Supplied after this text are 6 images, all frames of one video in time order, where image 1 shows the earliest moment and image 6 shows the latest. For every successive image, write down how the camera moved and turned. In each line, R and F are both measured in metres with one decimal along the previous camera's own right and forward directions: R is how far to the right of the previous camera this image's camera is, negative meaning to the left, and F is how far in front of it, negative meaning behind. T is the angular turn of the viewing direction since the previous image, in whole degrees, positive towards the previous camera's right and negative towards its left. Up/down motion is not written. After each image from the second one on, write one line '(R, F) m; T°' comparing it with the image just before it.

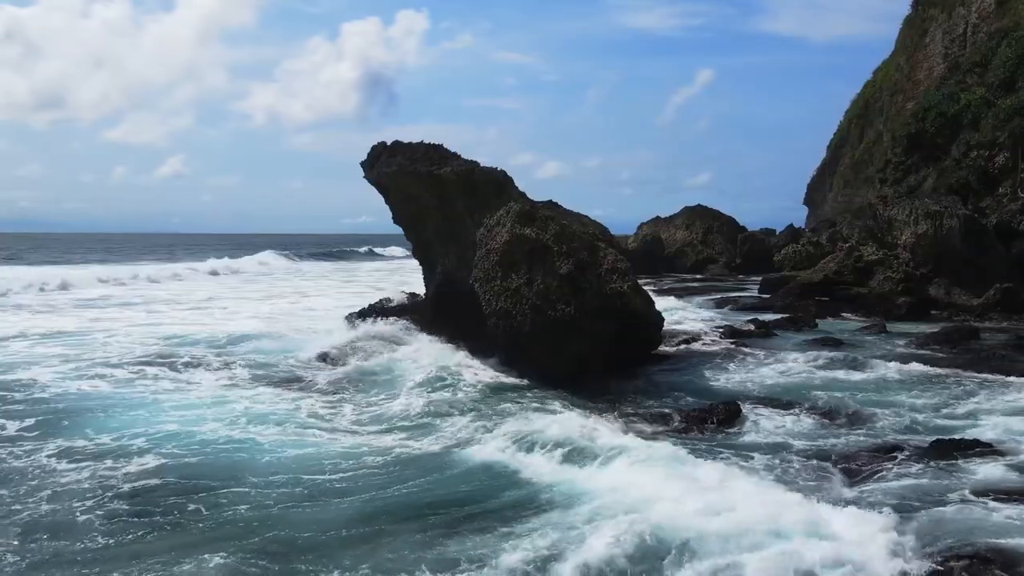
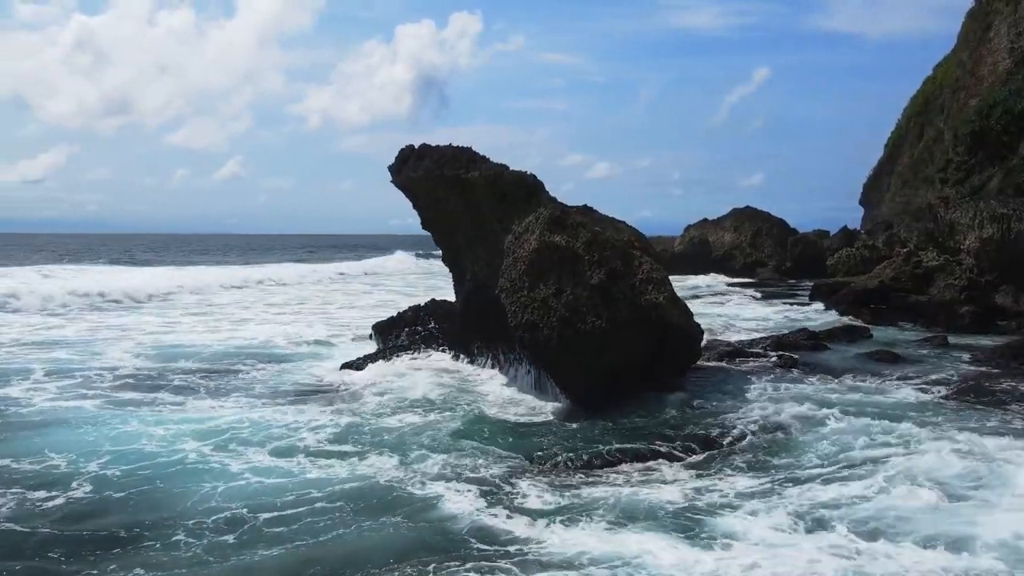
(+0.3, +0.7) m; -4°
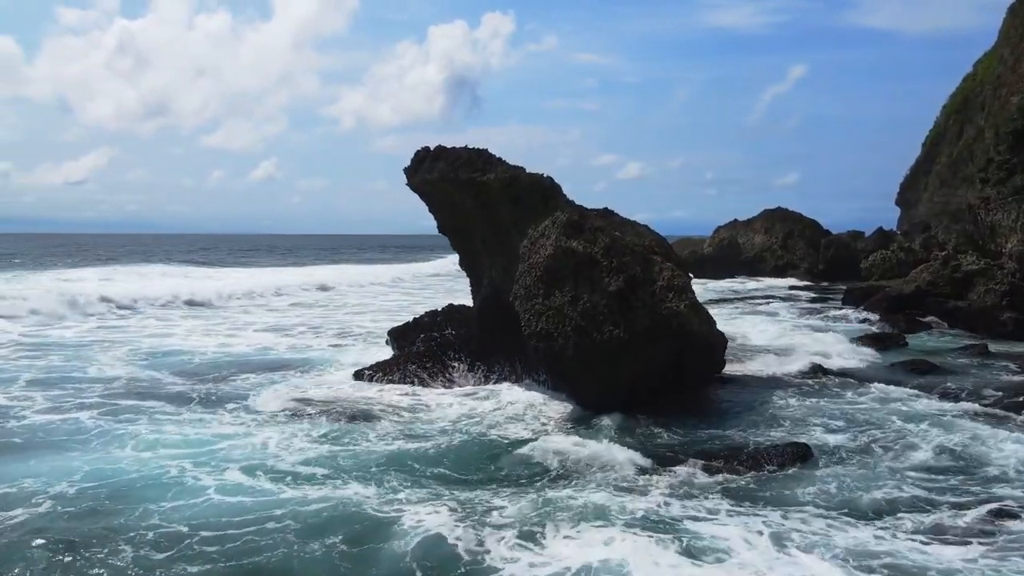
(+0.2, +0.5) m; -2°
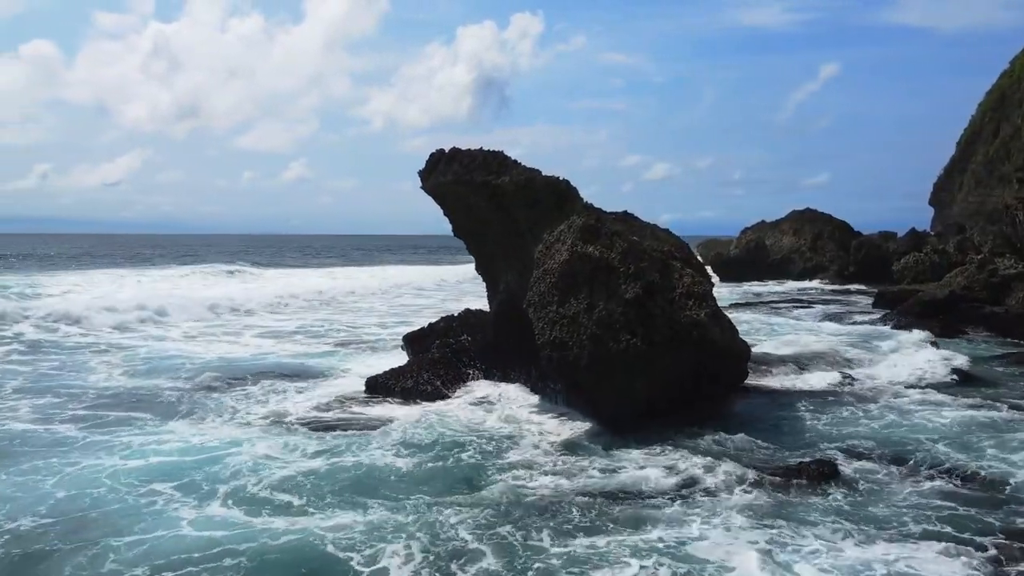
(+0.2, +0.4) m; -2°
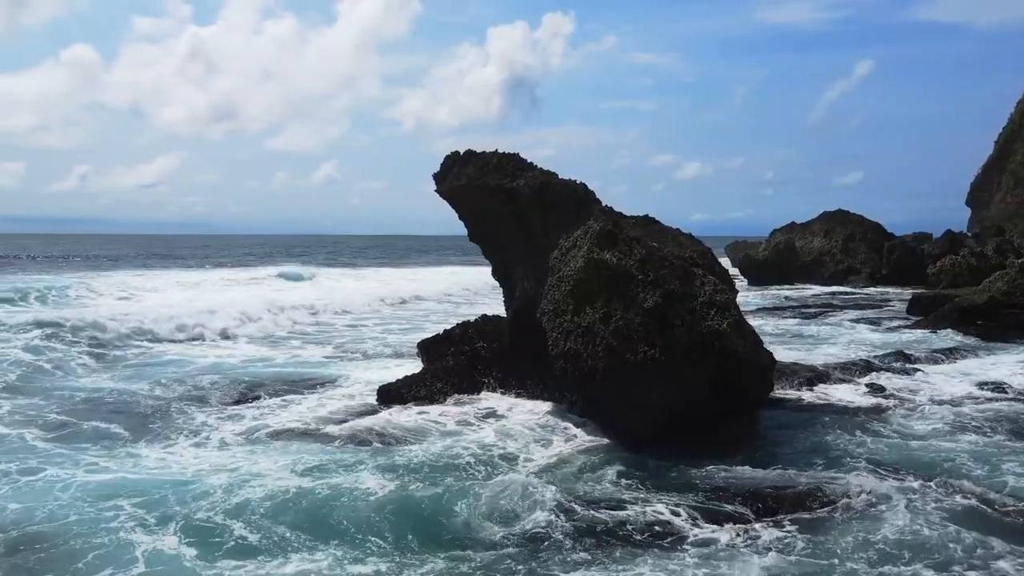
(+0.2, +0.5) m; -2°
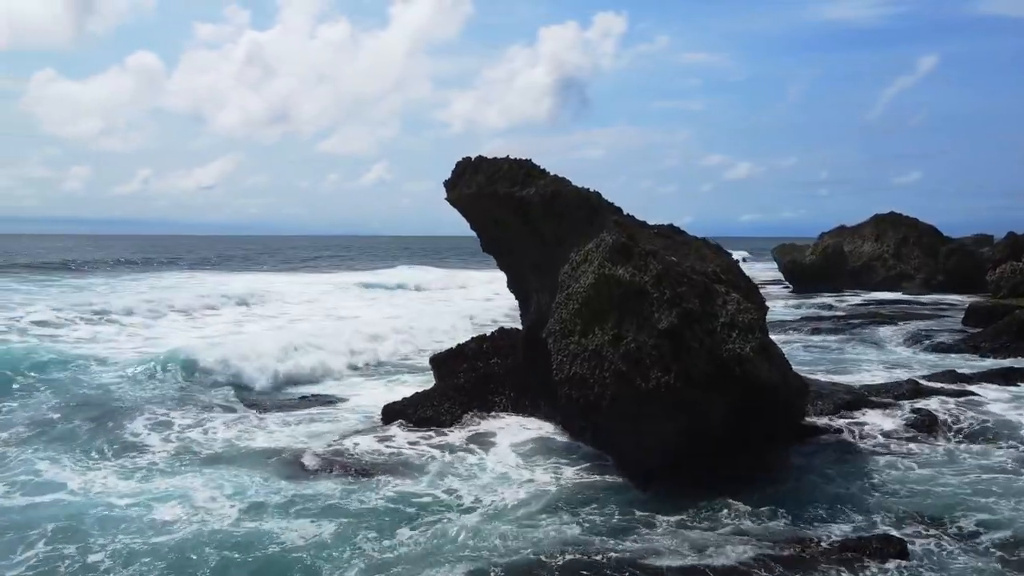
(+0.6, +0.9) m; -3°
